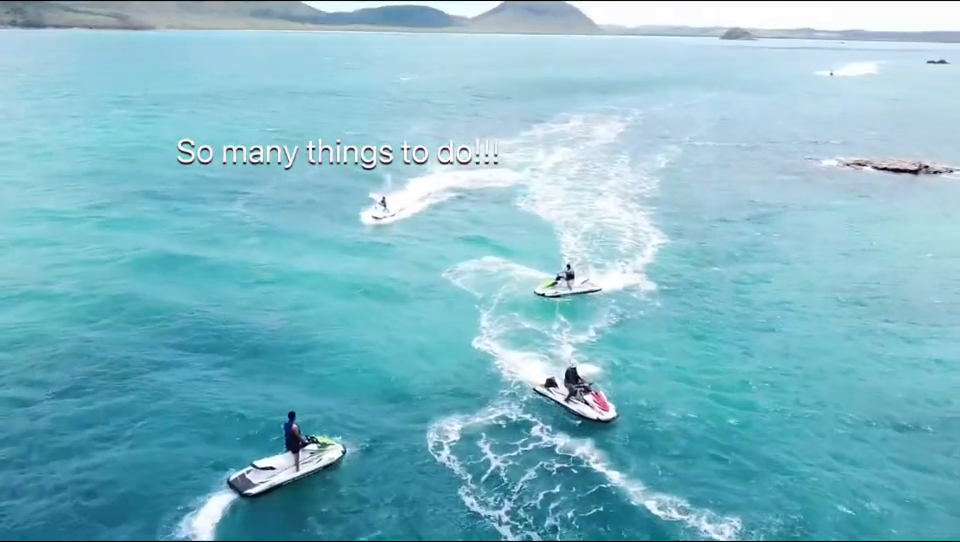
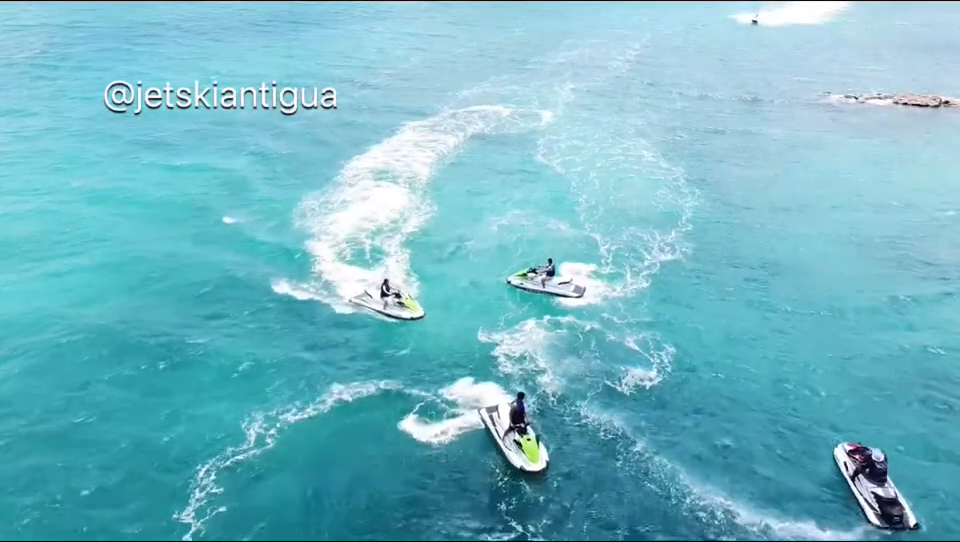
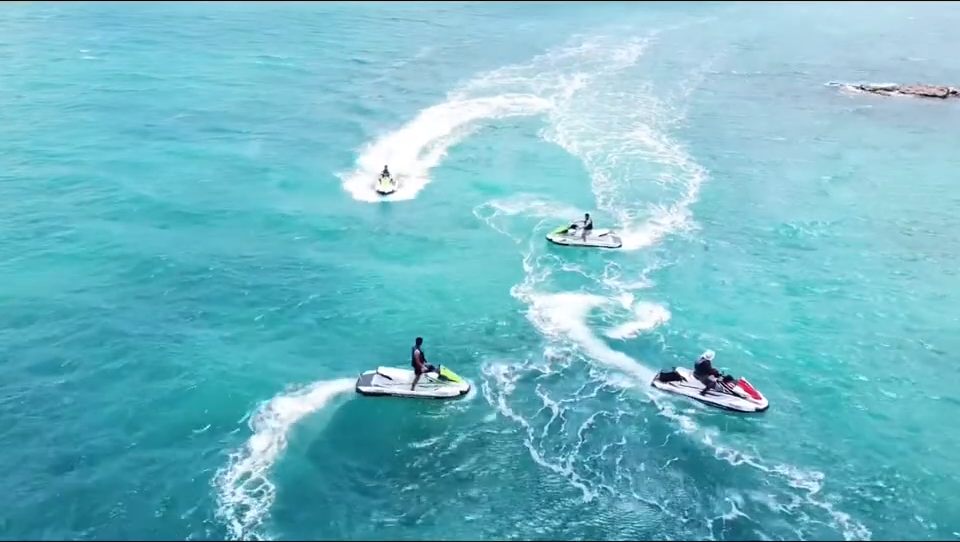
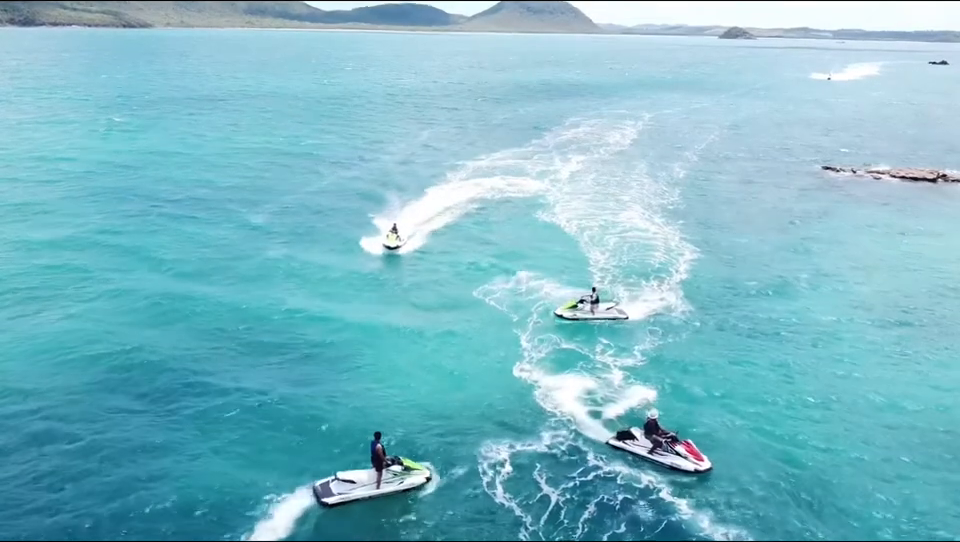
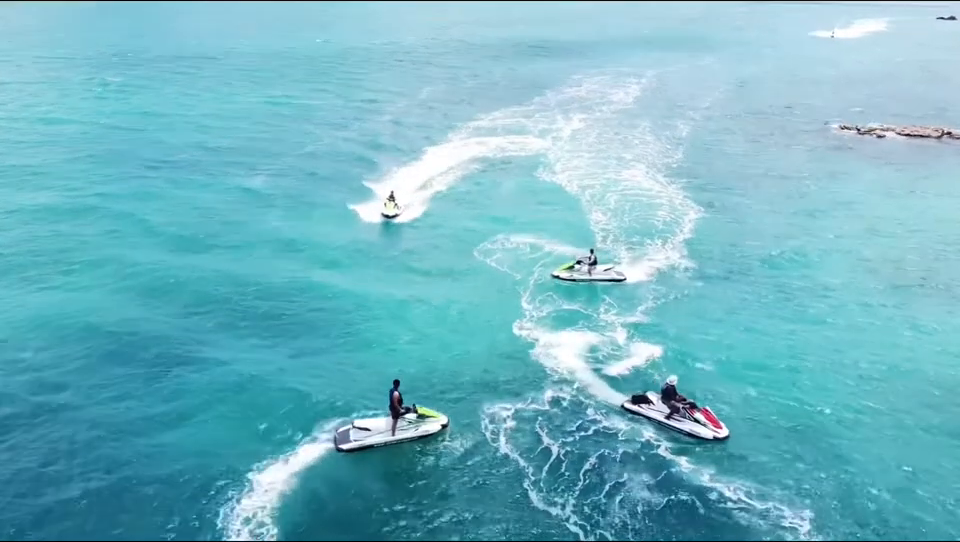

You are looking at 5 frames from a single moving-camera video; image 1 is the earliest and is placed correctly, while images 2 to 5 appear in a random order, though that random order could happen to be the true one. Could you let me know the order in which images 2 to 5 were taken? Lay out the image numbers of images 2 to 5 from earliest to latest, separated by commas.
4, 5, 3, 2
